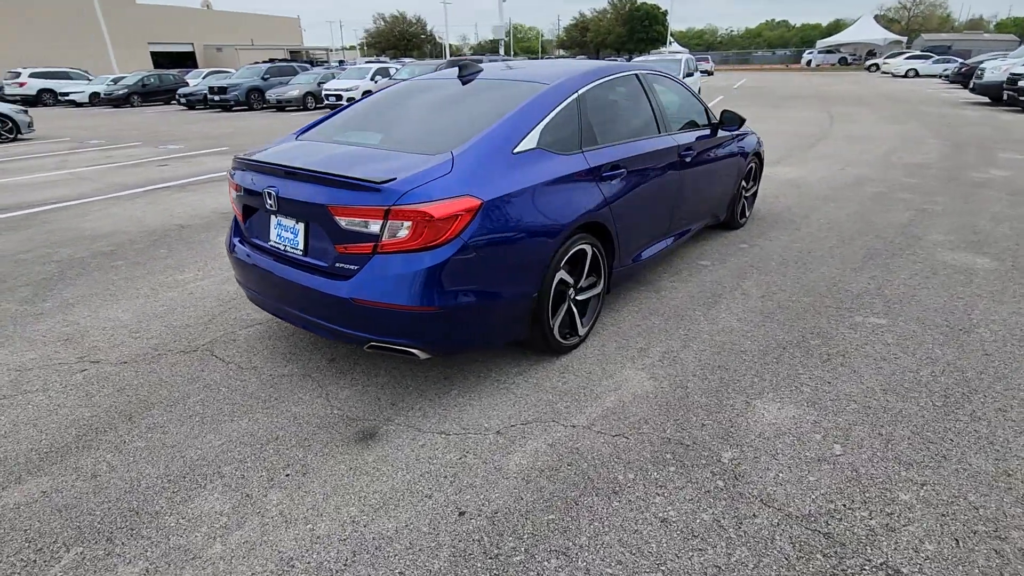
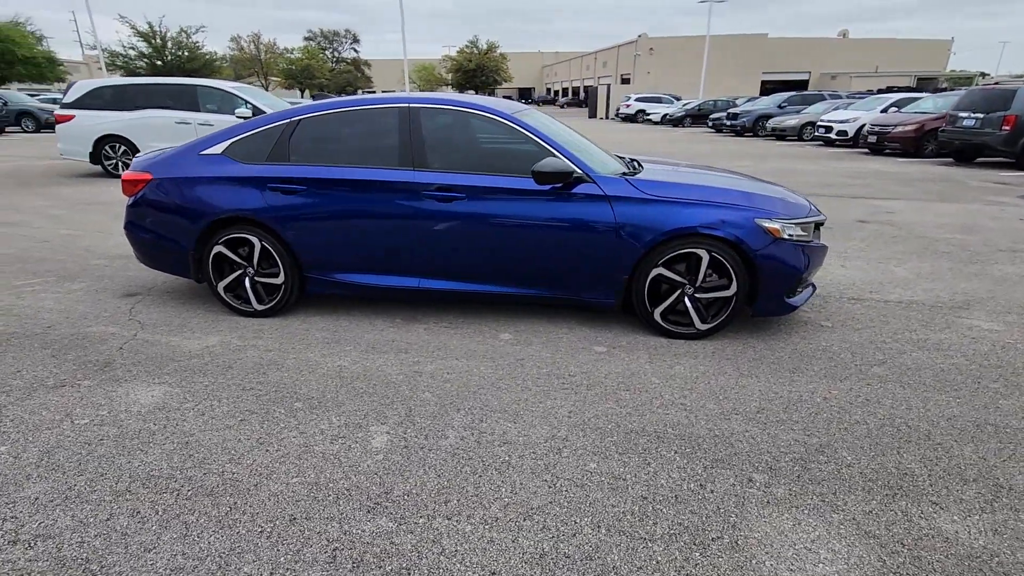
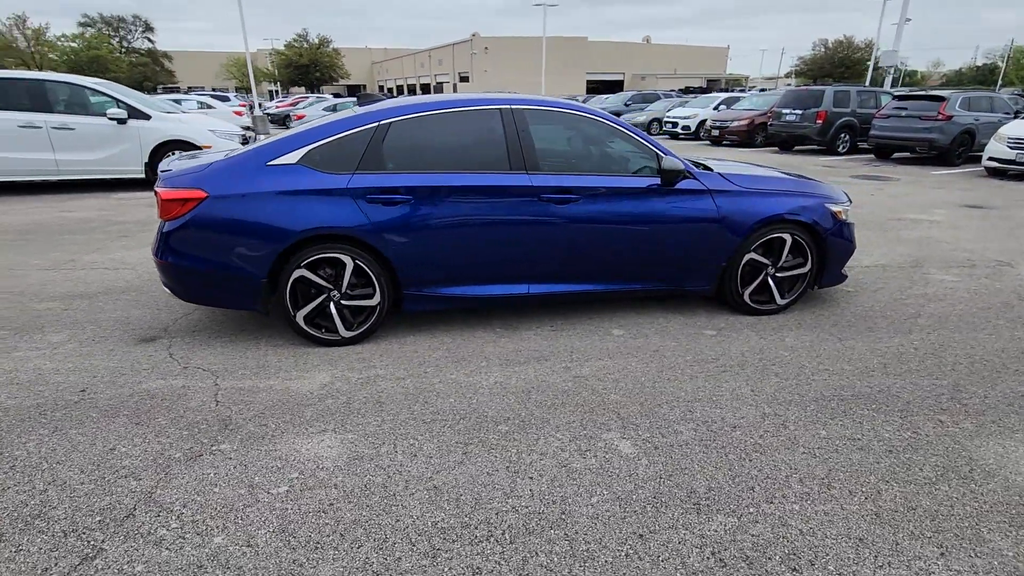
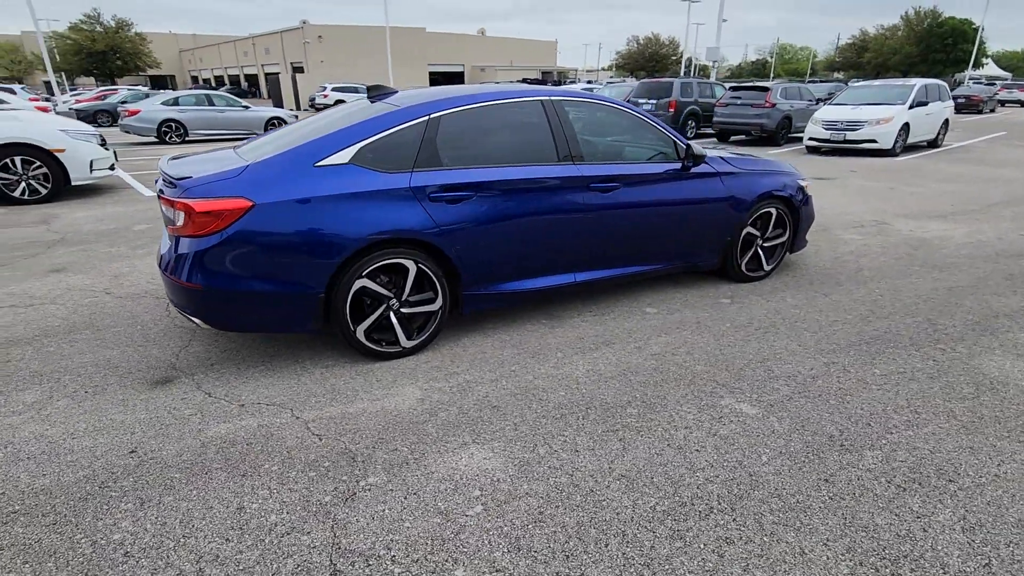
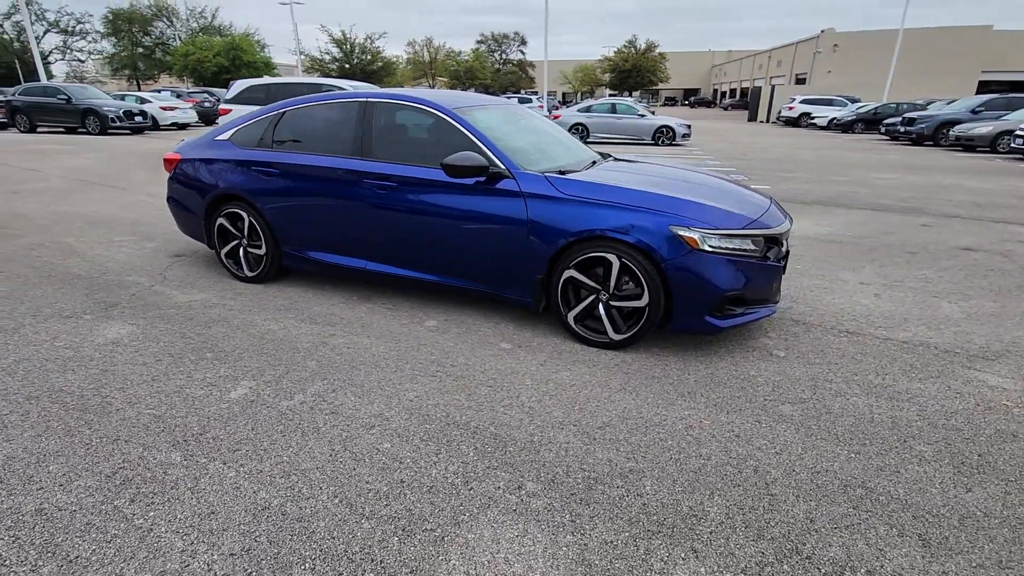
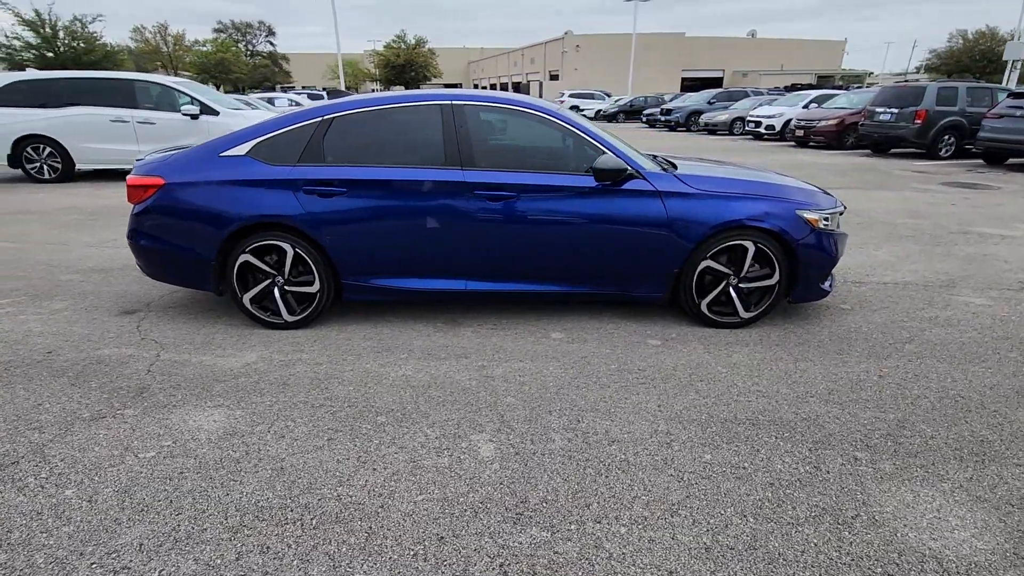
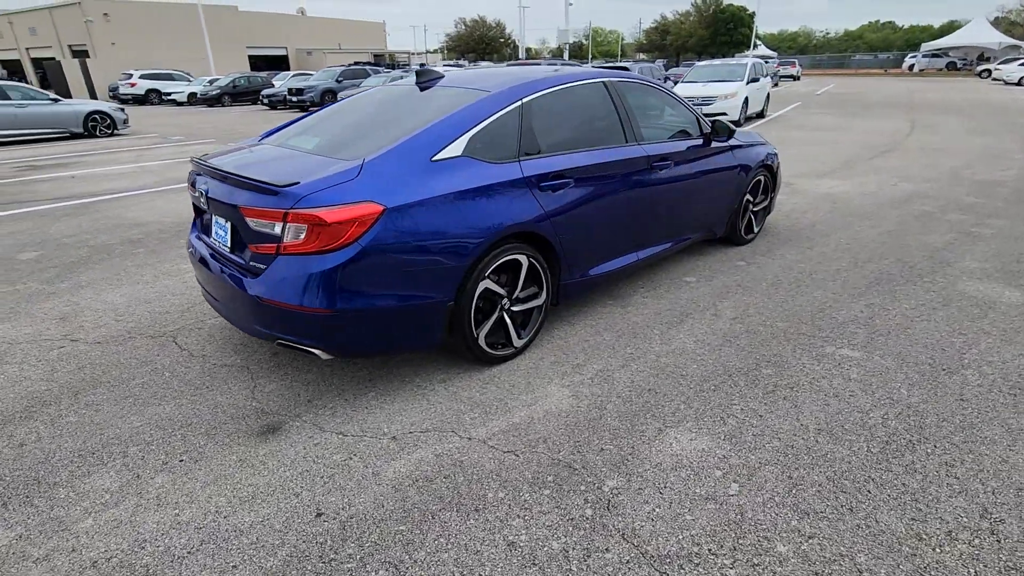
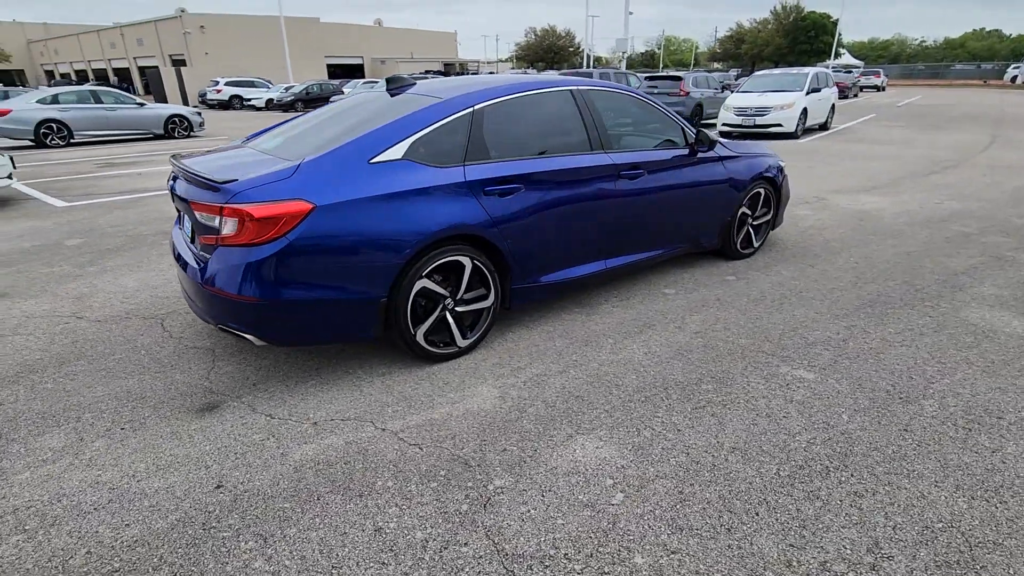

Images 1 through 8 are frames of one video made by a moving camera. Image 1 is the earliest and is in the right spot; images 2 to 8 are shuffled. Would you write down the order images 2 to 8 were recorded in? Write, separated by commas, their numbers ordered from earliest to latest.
7, 8, 4, 3, 6, 2, 5
